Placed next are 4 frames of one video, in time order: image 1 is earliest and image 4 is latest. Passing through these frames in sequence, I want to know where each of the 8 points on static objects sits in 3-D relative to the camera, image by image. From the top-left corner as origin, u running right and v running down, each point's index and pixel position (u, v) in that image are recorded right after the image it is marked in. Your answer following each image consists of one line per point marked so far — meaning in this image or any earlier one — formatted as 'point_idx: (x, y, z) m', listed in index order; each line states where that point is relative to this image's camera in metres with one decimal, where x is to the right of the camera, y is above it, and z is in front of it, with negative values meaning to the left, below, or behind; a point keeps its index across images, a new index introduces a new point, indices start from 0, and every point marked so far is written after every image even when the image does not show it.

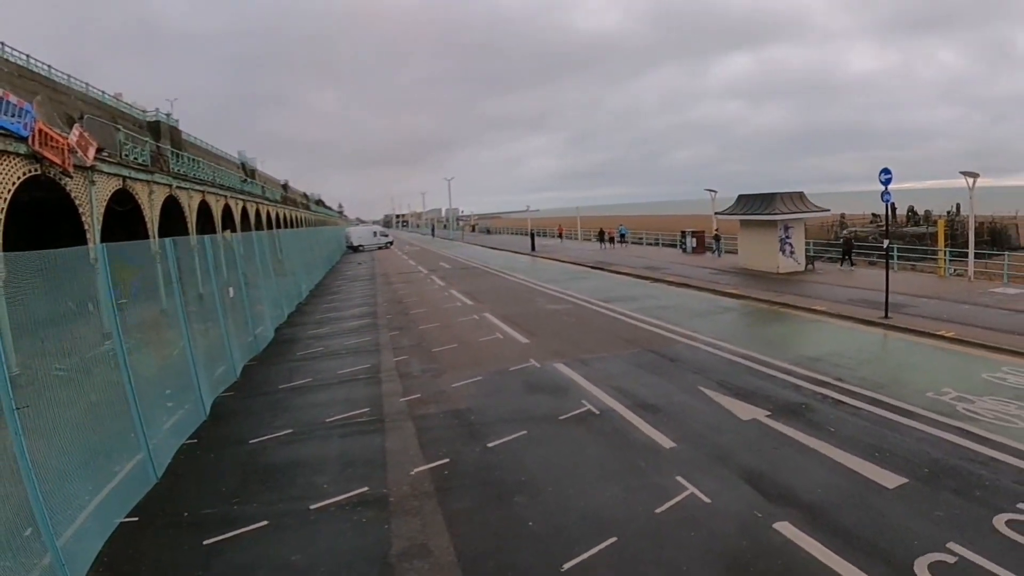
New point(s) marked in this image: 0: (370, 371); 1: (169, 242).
0: (-2.5, -1.3, +9.3) m
1: (-4.3, +0.6, +7.0) m
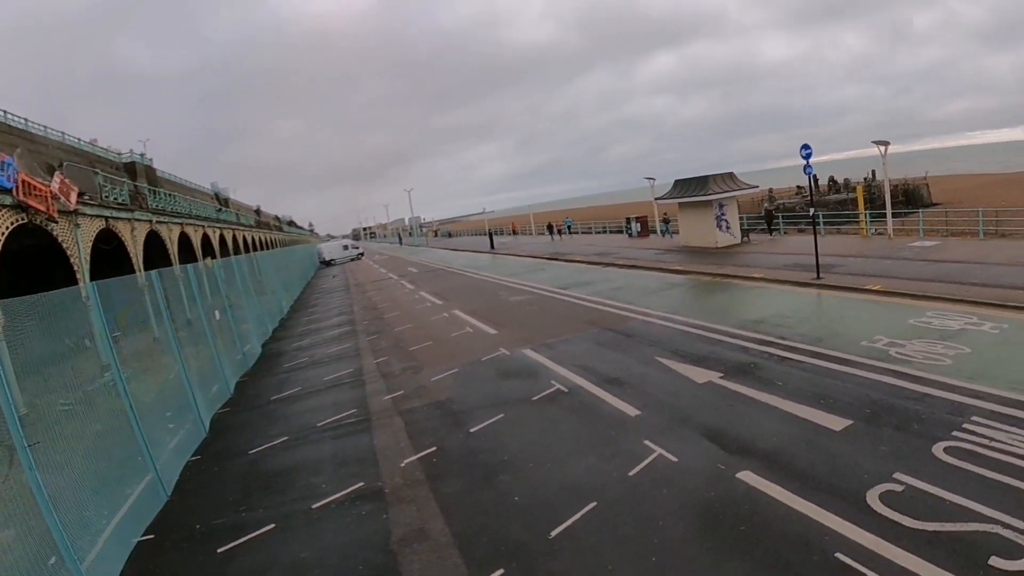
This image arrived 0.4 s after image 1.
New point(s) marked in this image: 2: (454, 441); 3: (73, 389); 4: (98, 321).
0: (-2.7, -1.5, +9.7) m
1: (-4.7, +0.2, +7.3) m
2: (-0.7, -1.7, +6.4) m
3: (-3.9, -0.9, +5.0) m
4: (-4.3, -0.3, +5.8) m
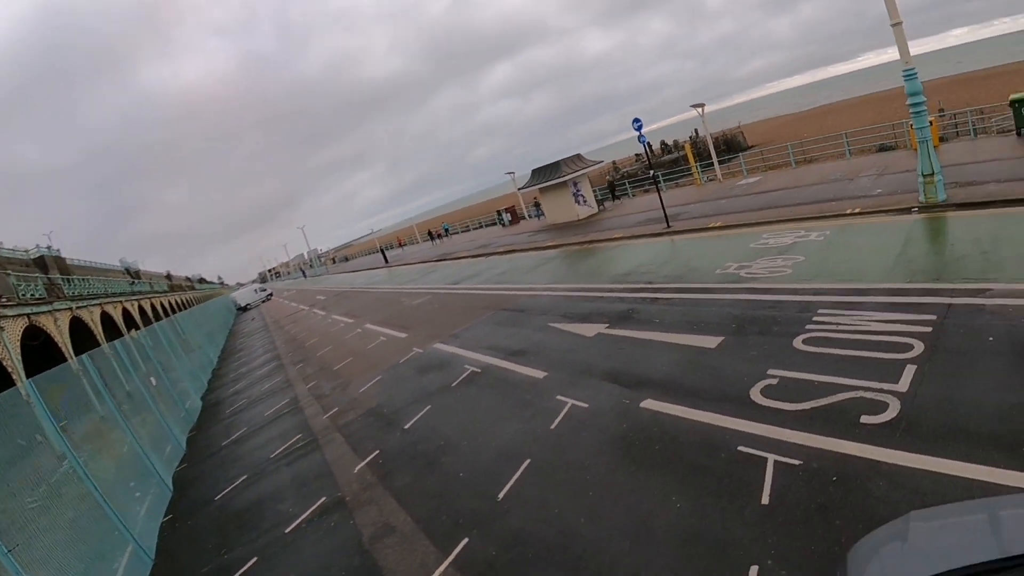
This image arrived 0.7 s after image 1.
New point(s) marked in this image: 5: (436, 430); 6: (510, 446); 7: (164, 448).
0: (-3.6, -2.1, +10.1) m
1: (-5.7, -0.9, +7.6) m
2: (-1.4, -1.9, +7.0) m
3: (-4.6, -1.8, +5.4) m
4: (-5.1, -1.4, +6.1) m
5: (-0.9, -1.7, +6.8) m
6: (0.0, -1.7, +5.9) m
7: (-5.3, -2.5, +8.8) m
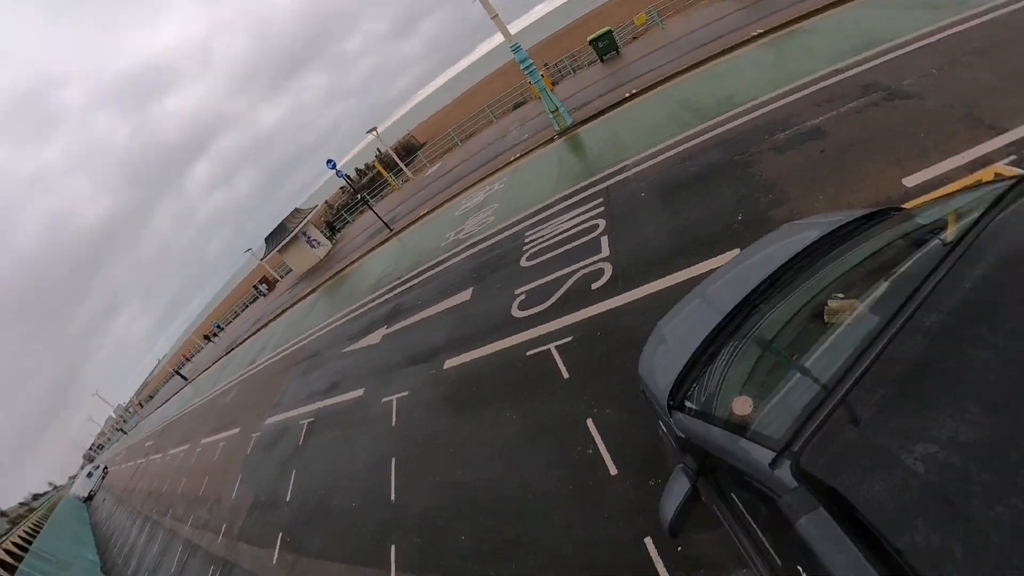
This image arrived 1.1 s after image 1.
0: (-5.2, -5.1, +10.3) m
1: (-7.1, -4.9, +7.4) m
2: (-2.9, -3.3, +7.9) m
3: (-5.2, -4.7, +5.5) m
4: (-6.0, -4.7, +6.1) m
5: (-2.5, -2.8, +7.8) m
6: (-1.7, -2.2, +7.2) m
7: (-6.1, -6.2, +8.7) m
